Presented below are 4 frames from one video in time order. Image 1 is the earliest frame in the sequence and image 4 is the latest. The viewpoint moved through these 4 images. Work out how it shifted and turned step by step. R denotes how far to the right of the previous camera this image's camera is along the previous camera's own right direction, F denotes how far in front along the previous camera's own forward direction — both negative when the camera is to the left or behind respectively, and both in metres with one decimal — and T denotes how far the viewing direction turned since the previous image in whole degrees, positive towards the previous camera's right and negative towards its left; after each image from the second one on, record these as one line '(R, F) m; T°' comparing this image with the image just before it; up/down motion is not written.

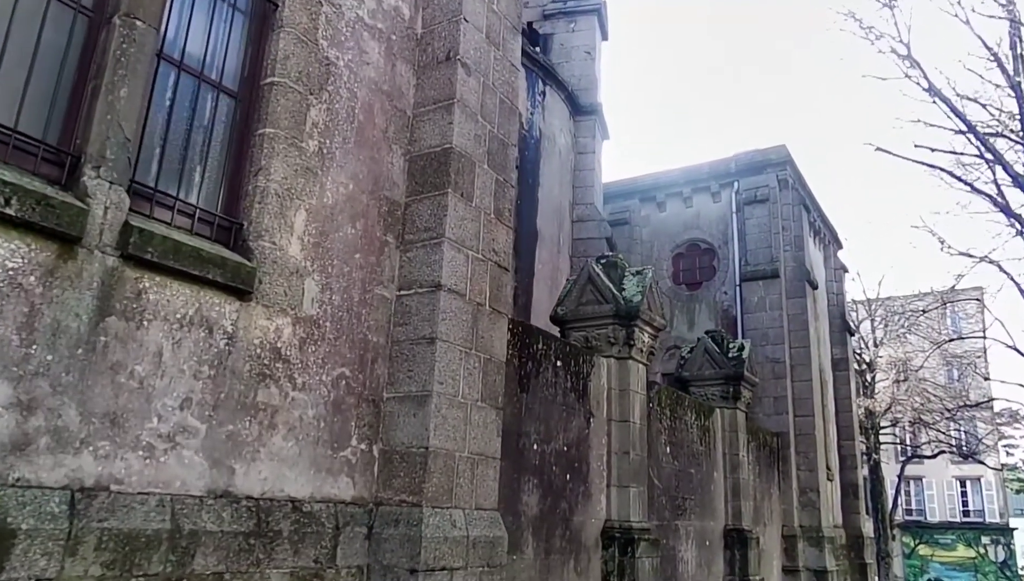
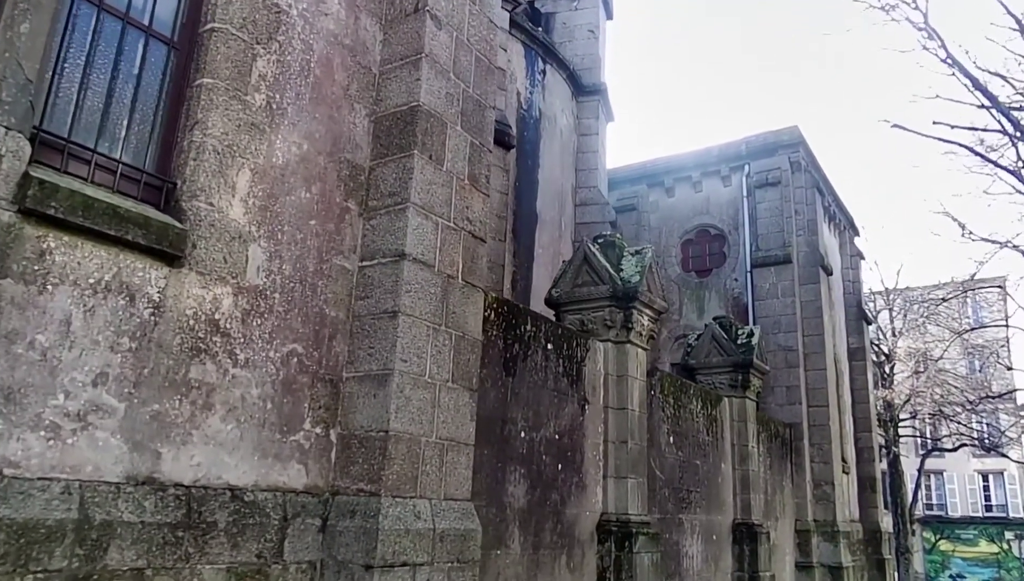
(+0.2, +0.4) m; -1°
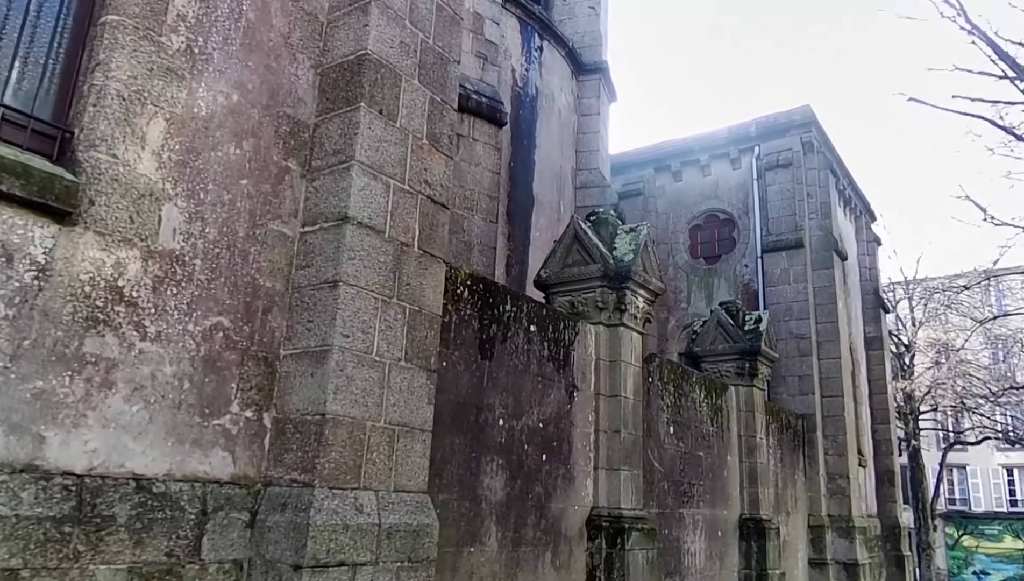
(+0.3, +0.4) m; -1°
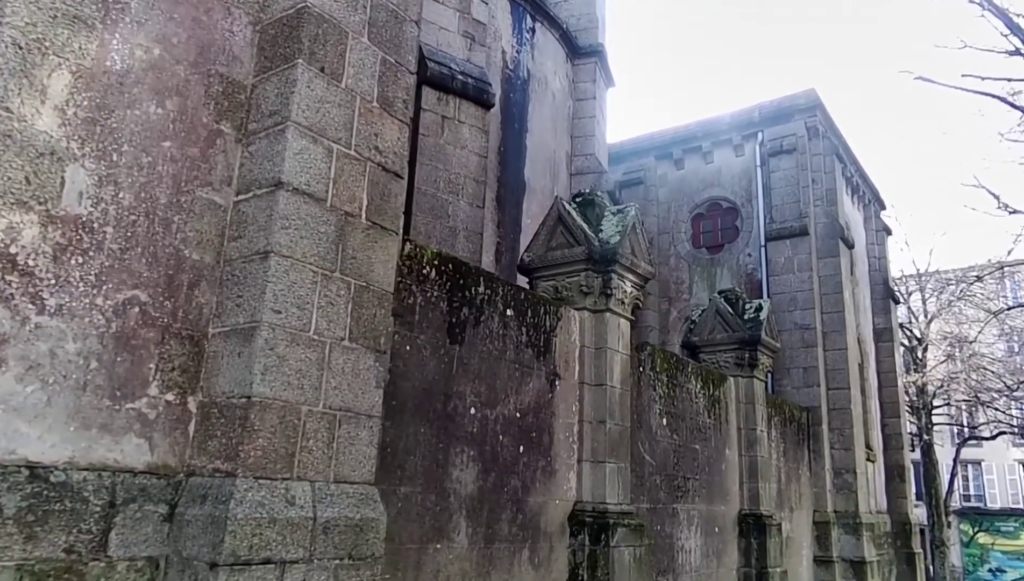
(+0.3, +0.3) m; -1°
